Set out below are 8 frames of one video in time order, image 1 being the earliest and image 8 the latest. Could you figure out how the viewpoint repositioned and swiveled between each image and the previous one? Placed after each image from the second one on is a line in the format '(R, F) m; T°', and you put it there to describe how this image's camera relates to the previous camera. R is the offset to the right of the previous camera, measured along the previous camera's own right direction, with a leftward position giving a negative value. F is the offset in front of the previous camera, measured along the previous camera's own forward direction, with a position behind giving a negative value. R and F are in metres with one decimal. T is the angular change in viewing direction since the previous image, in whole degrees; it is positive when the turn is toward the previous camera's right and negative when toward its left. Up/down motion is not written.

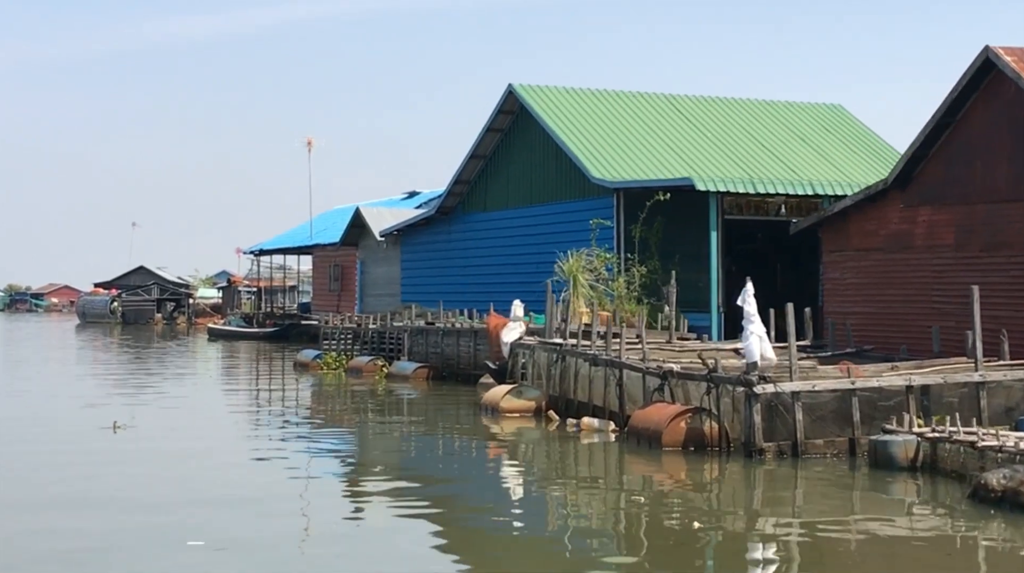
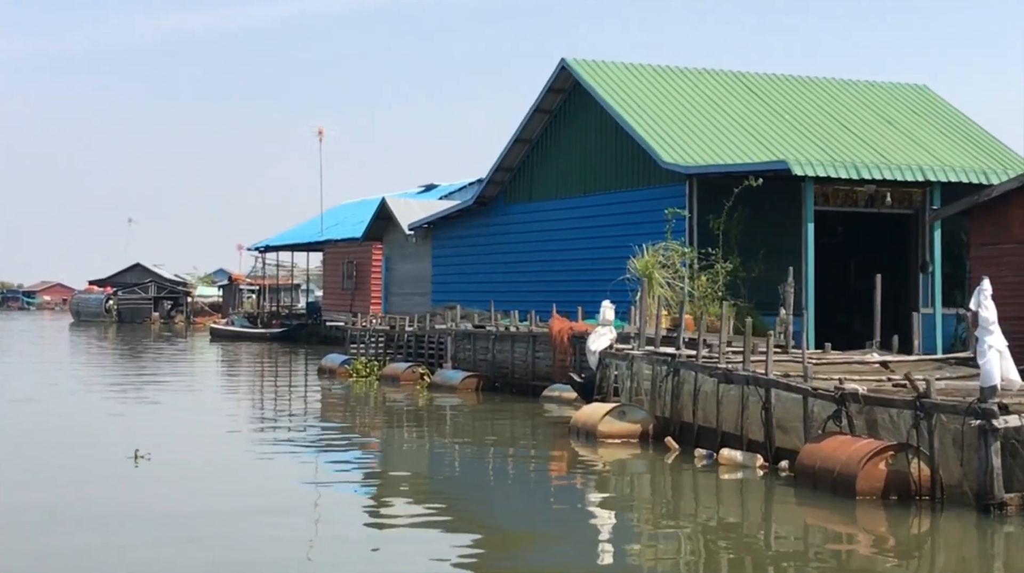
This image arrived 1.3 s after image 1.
(-1.1, +3.1) m; 0°
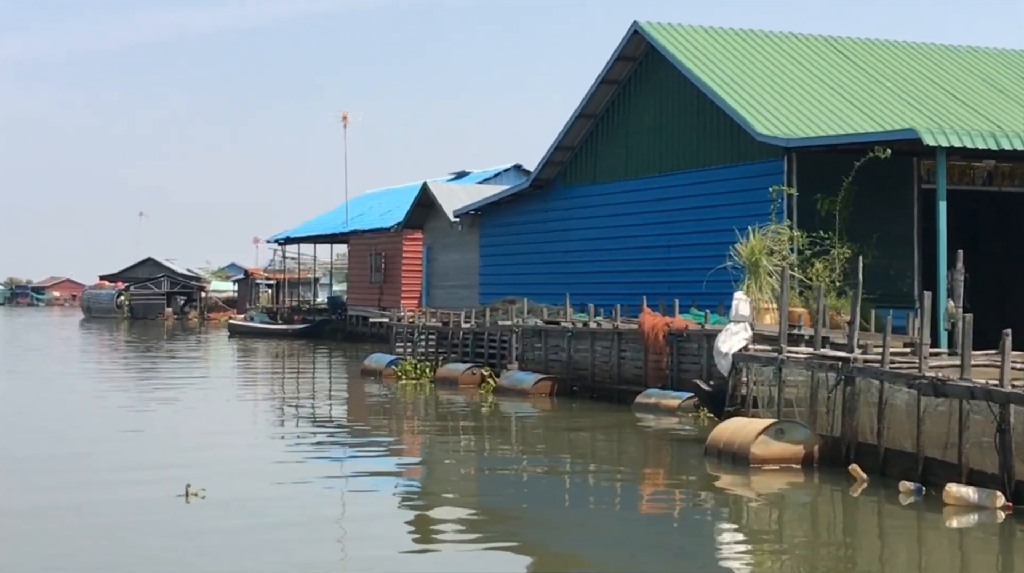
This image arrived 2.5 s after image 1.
(-1.0, +2.8) m; 0°
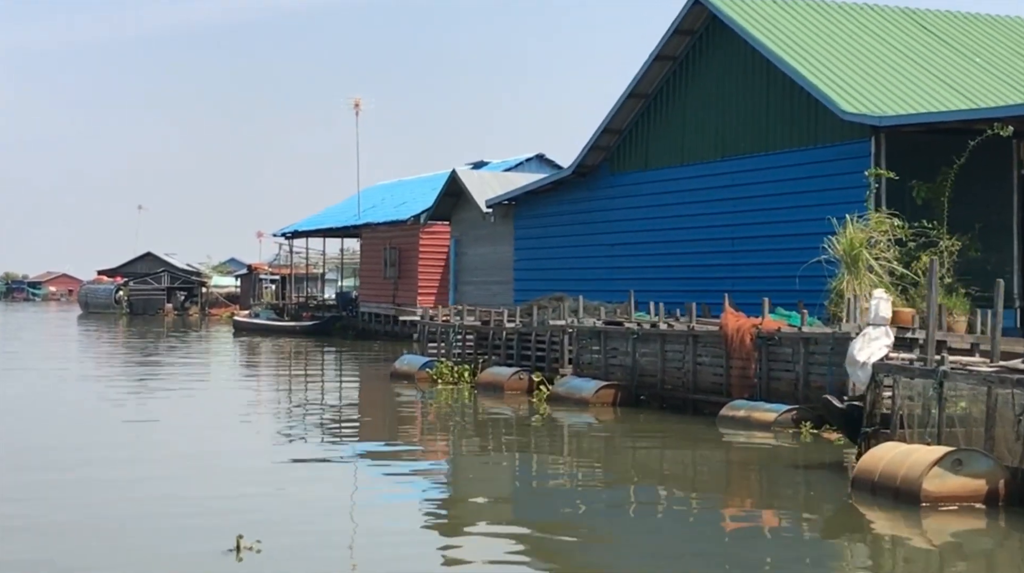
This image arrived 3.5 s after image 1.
(-0.8, +2.2) m; 0°
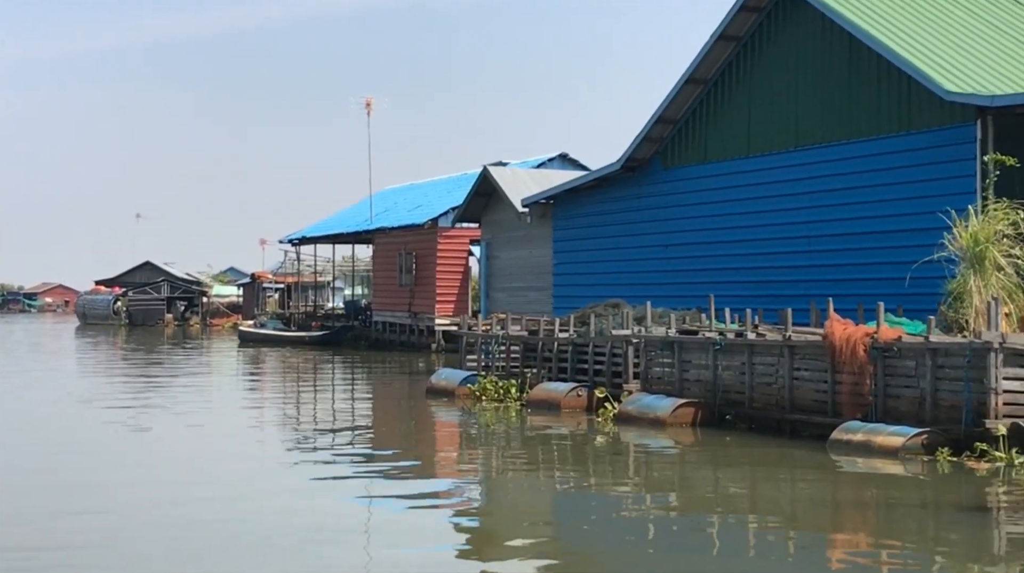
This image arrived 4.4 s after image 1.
(-0.7, +2.1) m; 0°
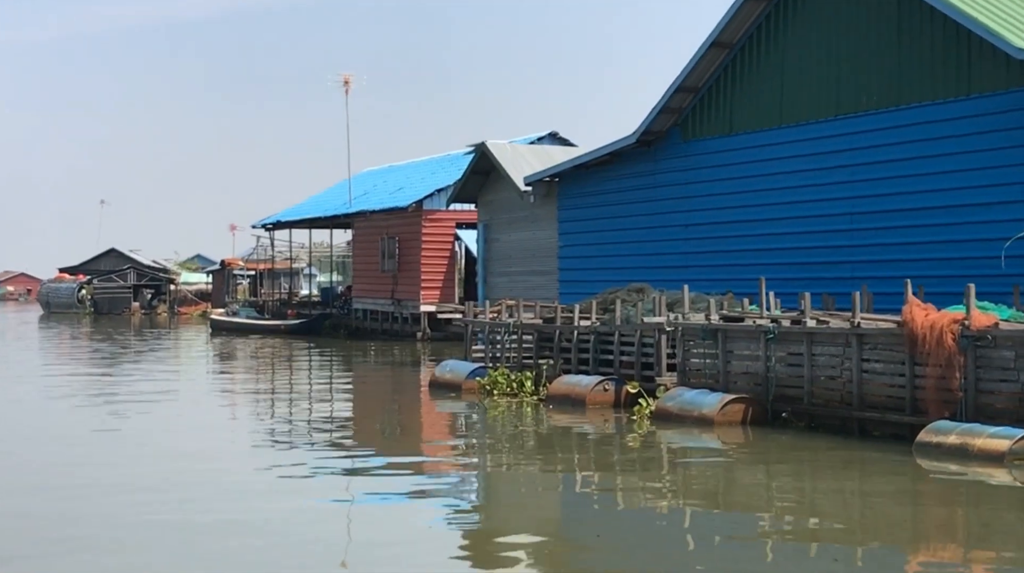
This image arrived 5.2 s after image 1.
(-0.6, +1.8) m; +1°
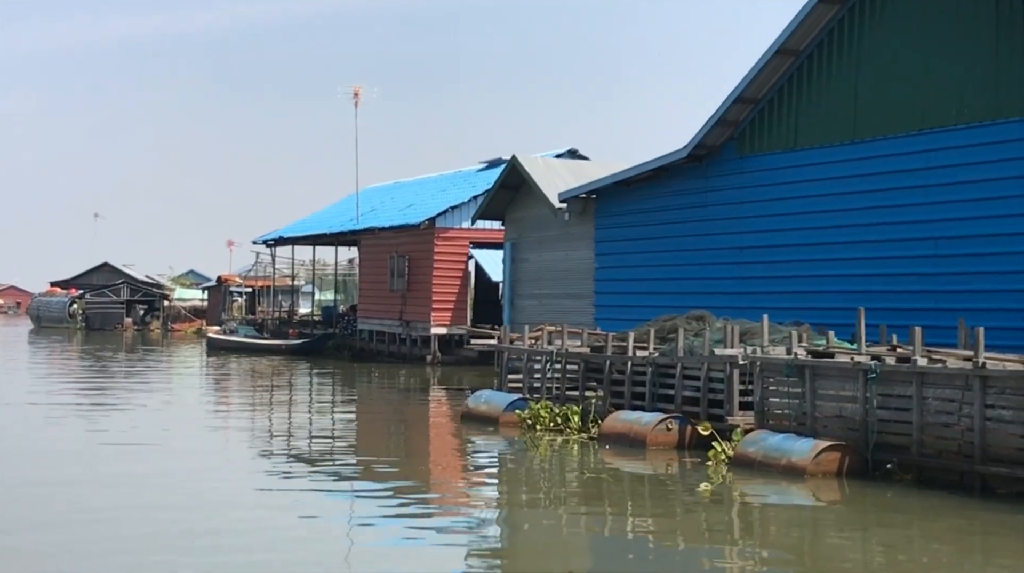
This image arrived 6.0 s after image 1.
(-0.6, +1.7) m; 0°
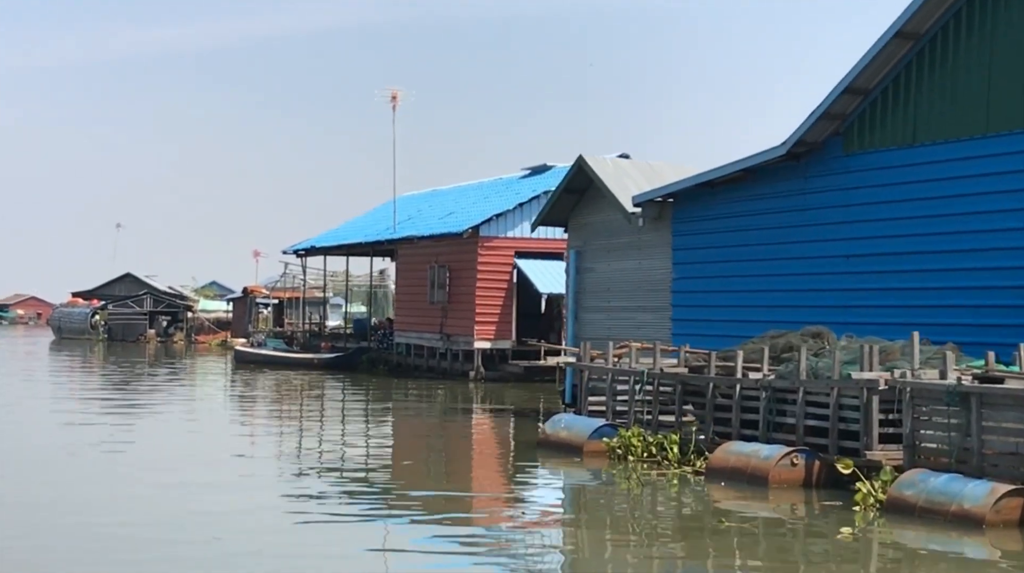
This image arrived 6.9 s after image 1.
(-0.7, +1.9) m; -1°
